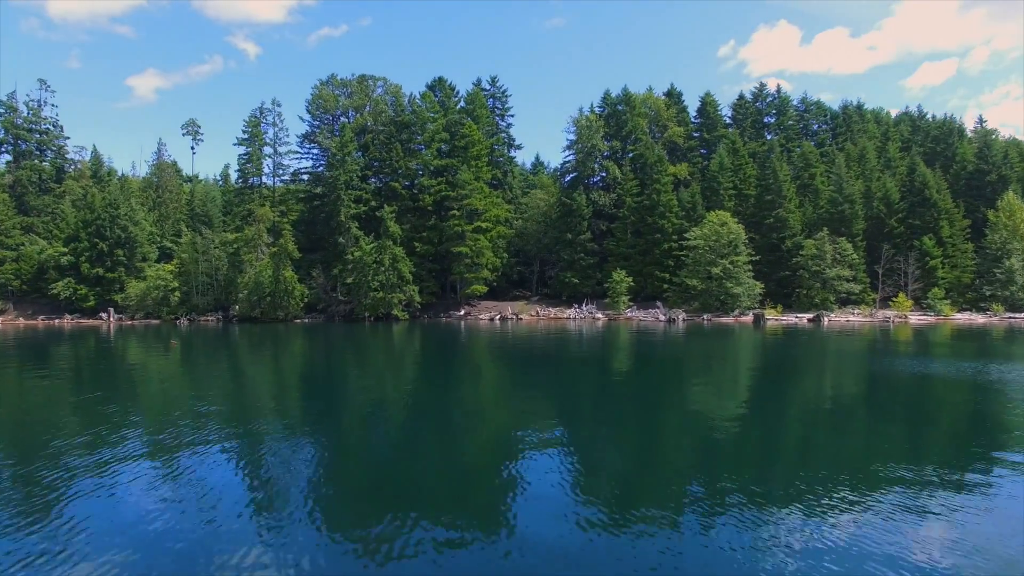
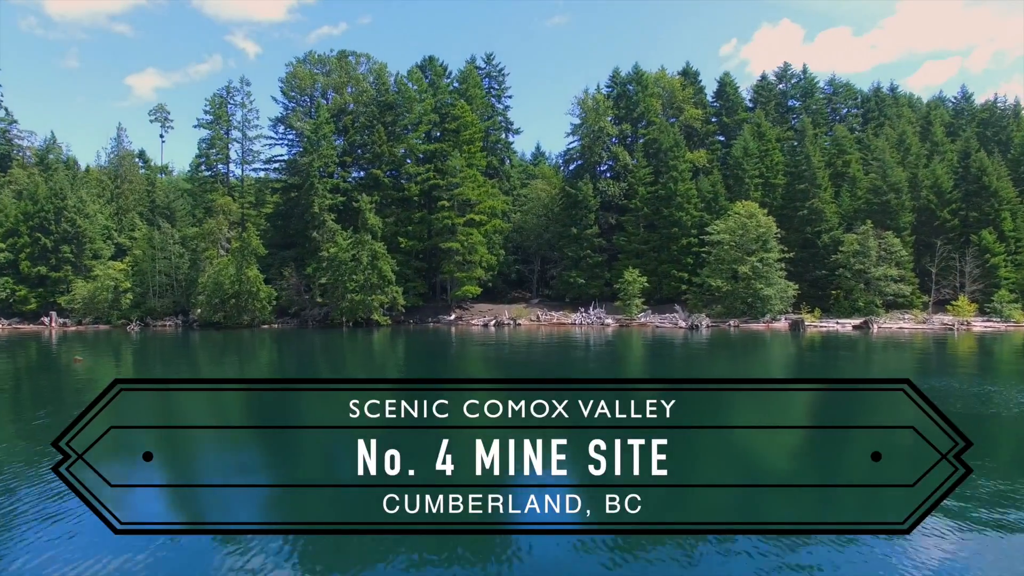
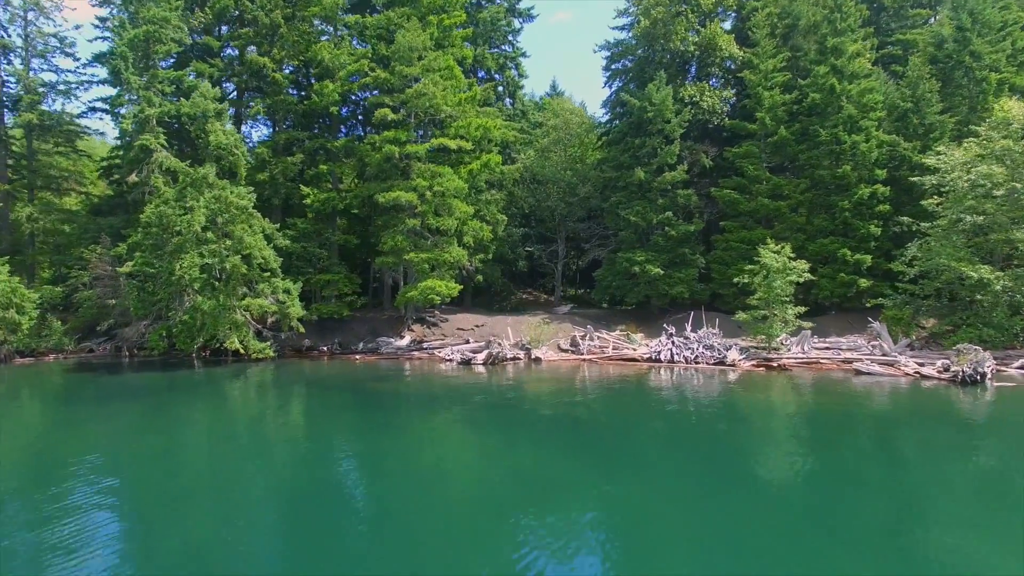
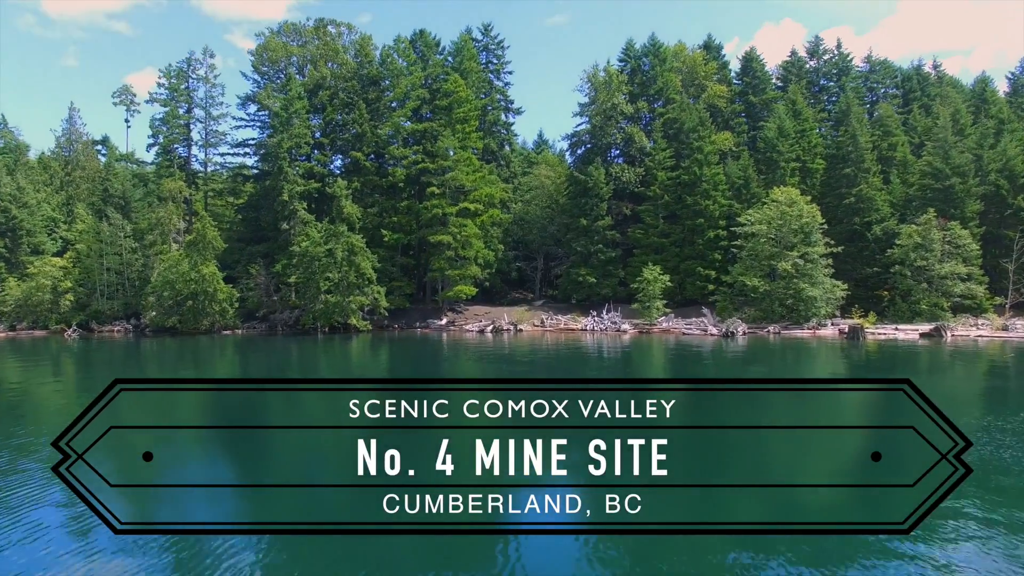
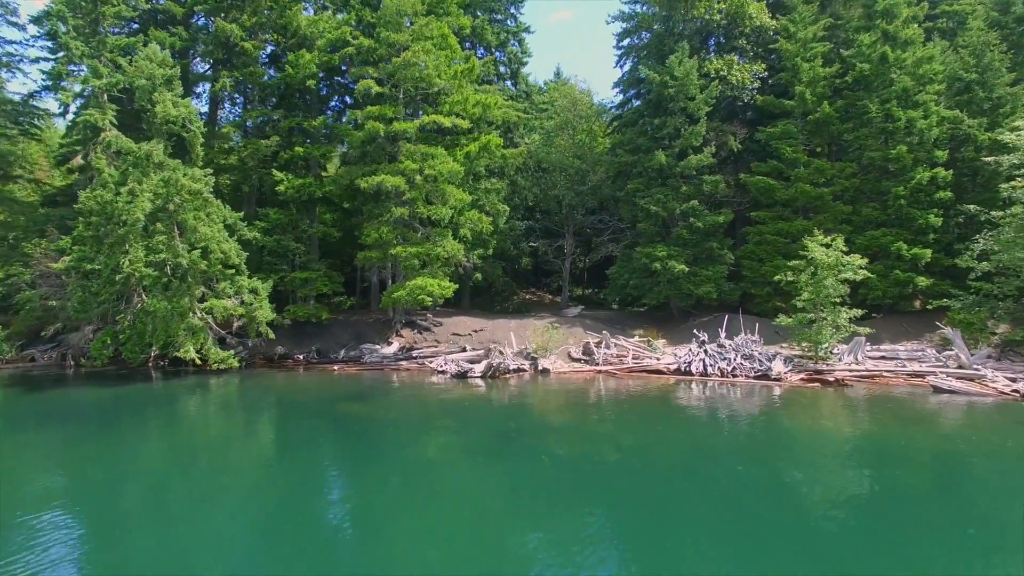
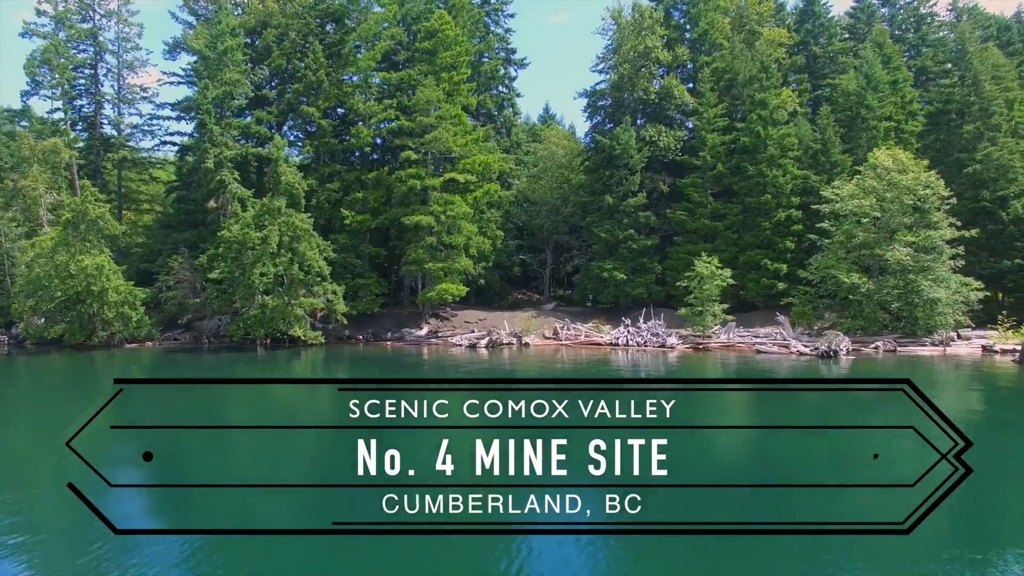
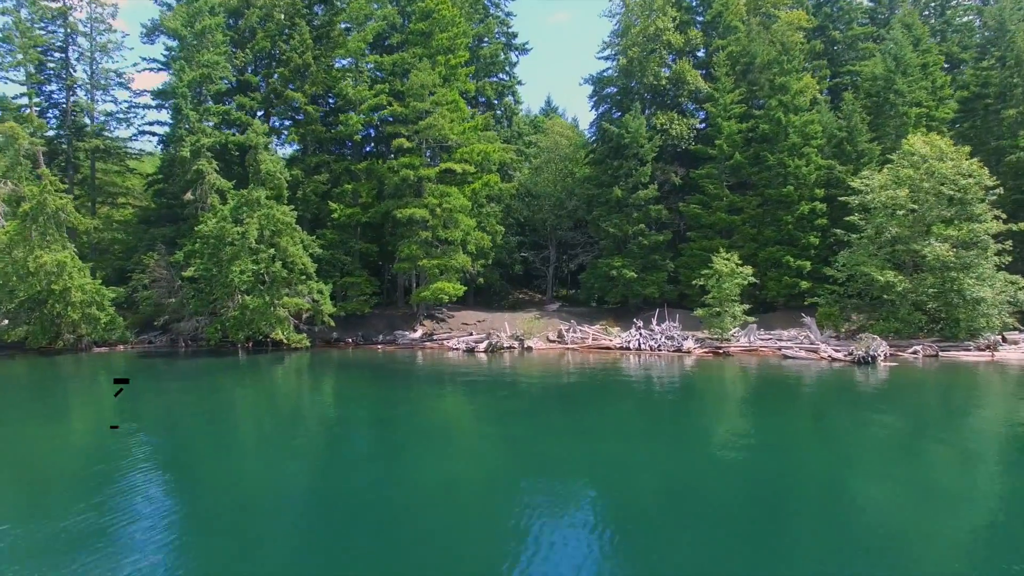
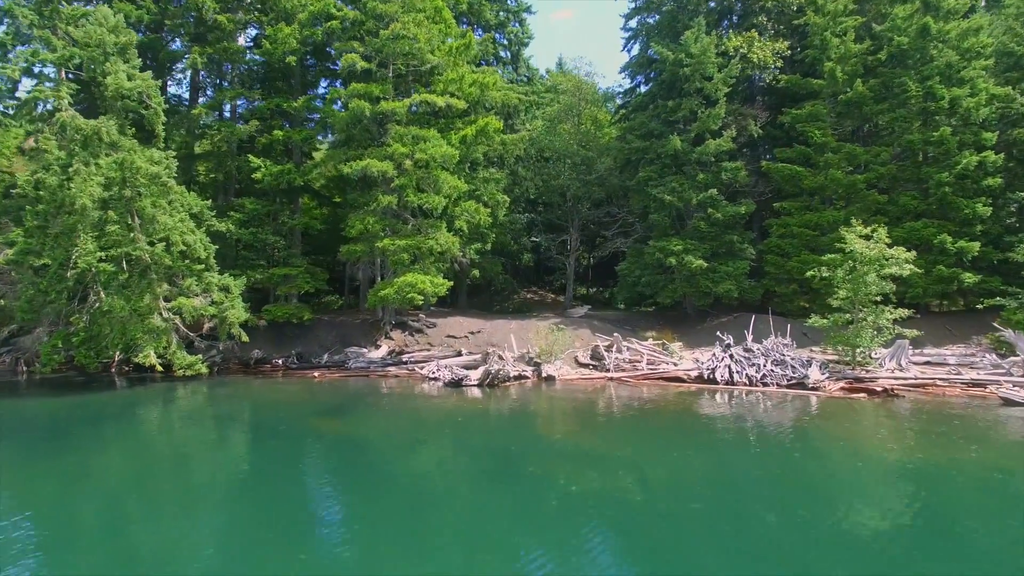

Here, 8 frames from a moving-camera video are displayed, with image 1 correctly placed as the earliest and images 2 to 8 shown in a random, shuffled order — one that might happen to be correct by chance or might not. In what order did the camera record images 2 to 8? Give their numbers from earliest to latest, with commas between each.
2, 4, 6, 7, 3, 5, 8
